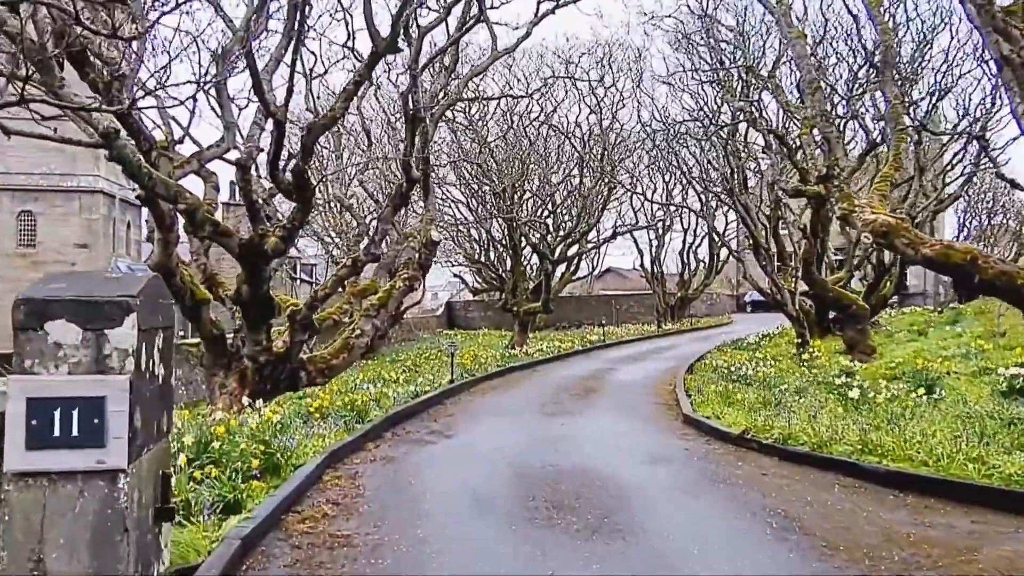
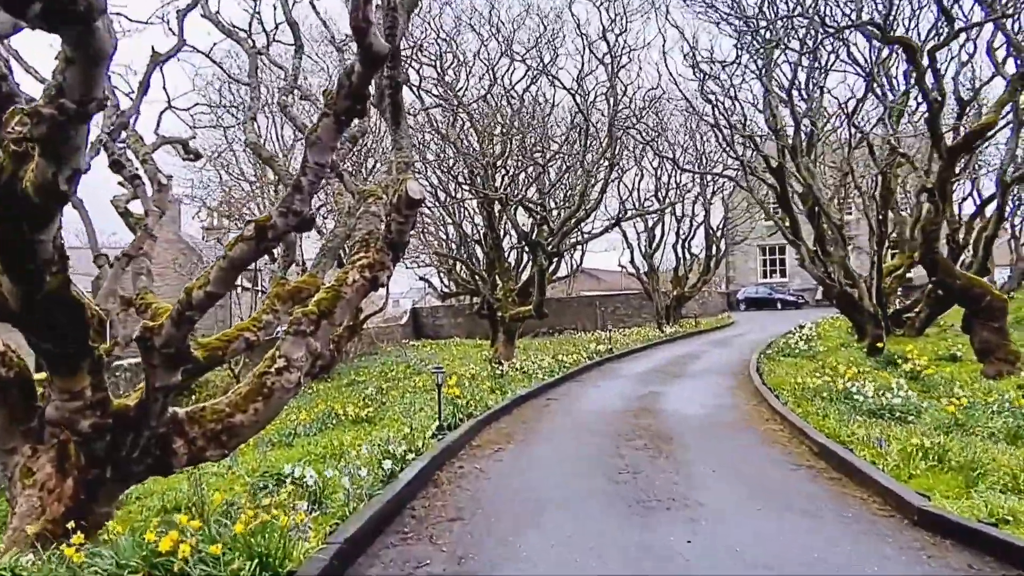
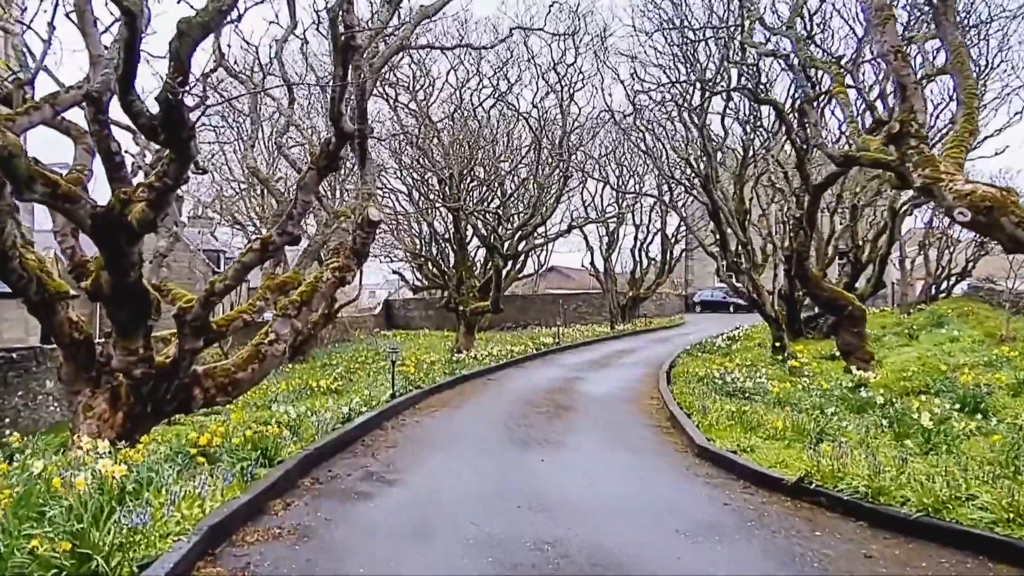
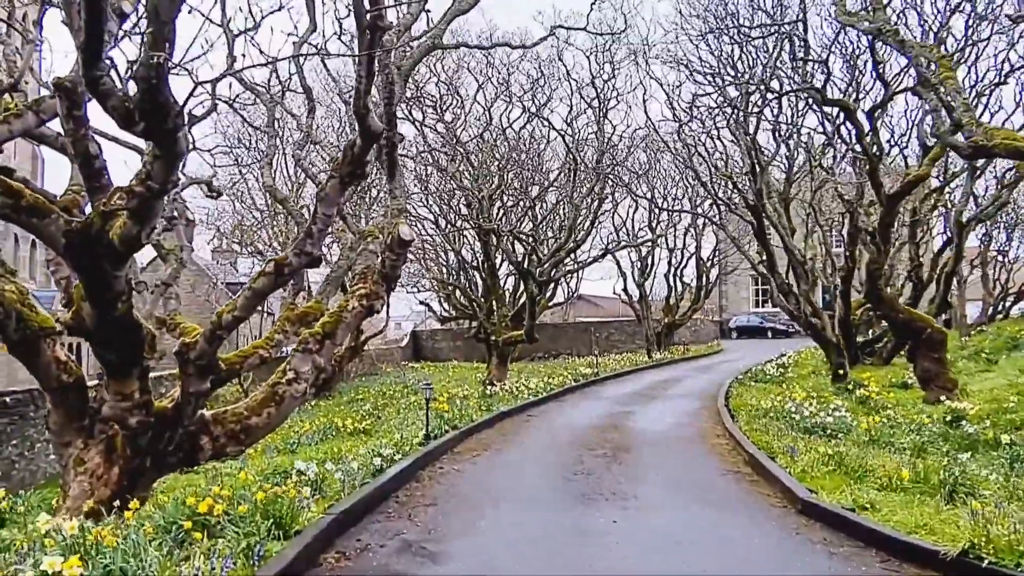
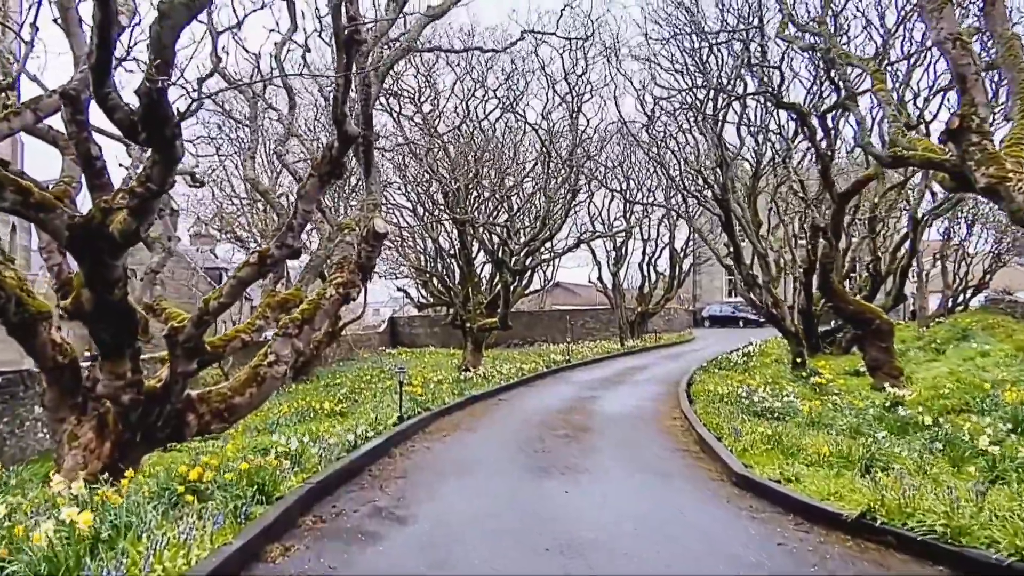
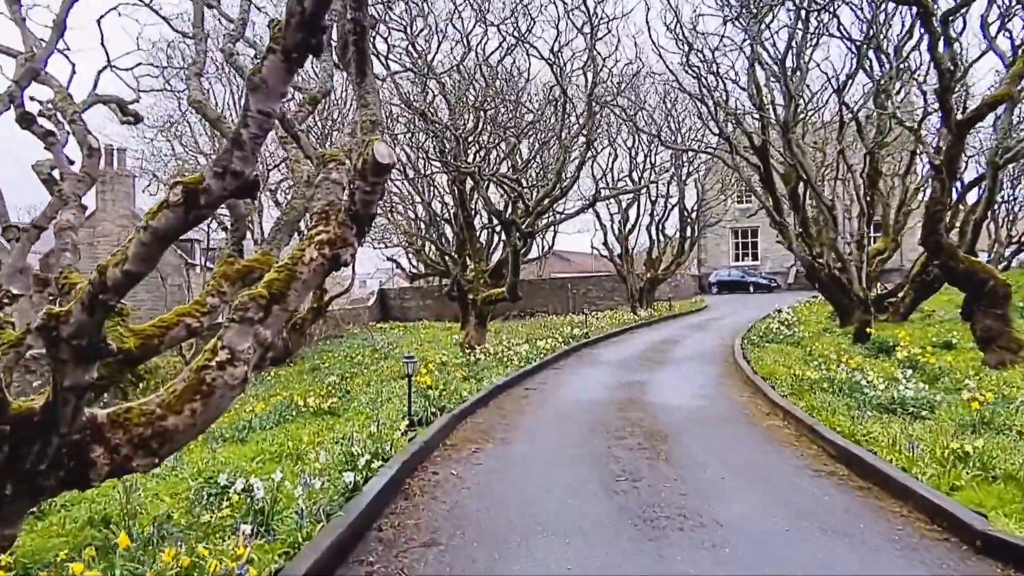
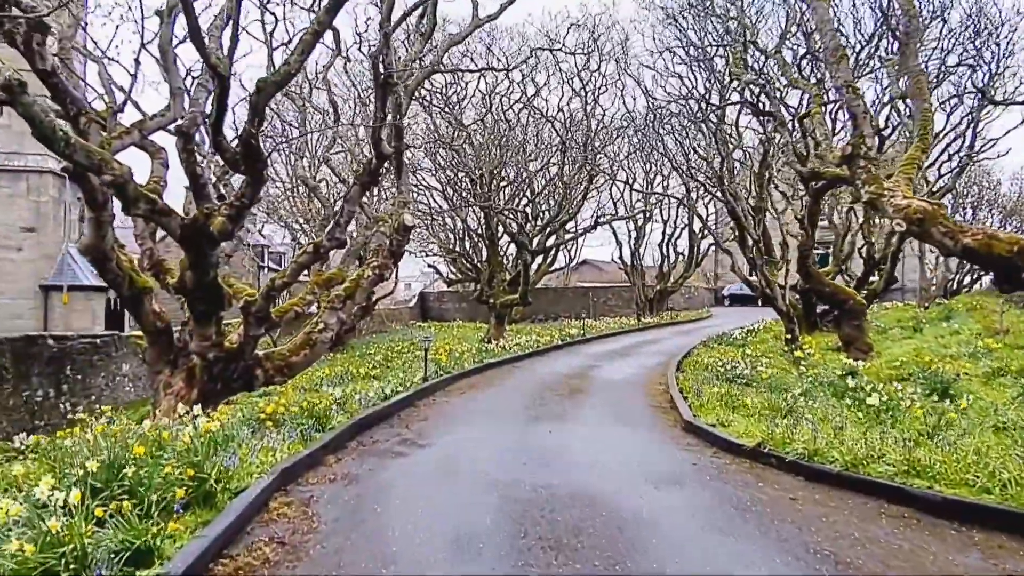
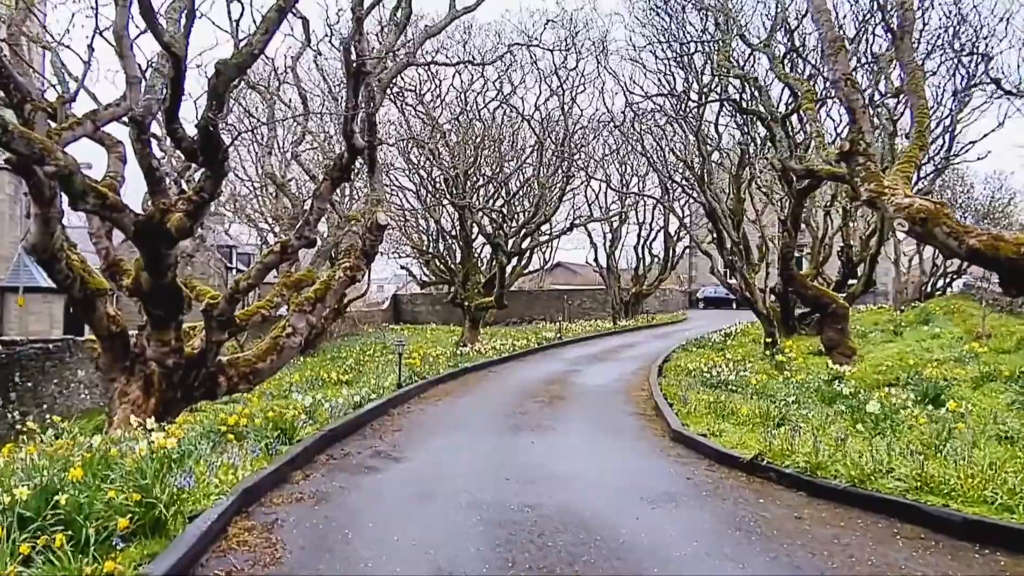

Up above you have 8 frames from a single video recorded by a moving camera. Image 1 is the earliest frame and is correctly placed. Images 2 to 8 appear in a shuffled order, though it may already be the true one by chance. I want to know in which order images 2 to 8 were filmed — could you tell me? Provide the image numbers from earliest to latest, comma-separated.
7, 8, 3, 5, 4, 2, 6
